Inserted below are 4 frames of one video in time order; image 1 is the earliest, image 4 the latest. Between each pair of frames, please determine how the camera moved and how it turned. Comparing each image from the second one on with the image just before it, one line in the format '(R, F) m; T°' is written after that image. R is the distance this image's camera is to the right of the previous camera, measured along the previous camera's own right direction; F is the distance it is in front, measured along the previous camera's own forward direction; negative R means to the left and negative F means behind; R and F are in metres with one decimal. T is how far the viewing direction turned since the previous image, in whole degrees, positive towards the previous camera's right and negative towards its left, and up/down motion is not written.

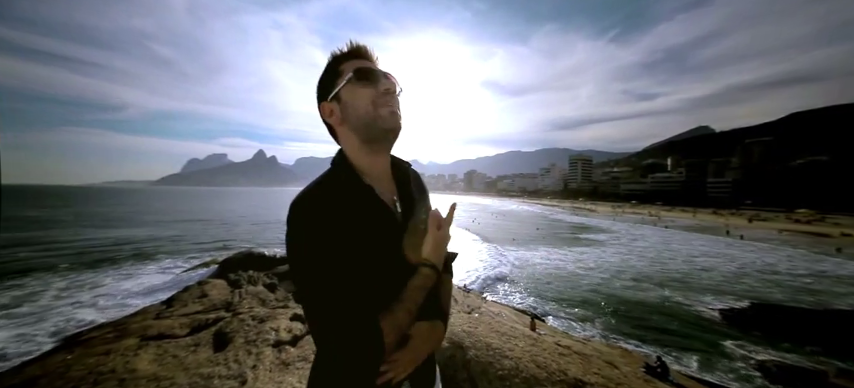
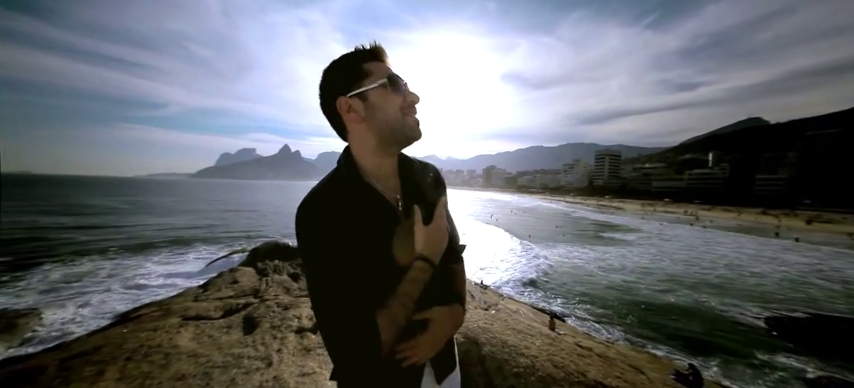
(+0.1, 0.0) m; -4°
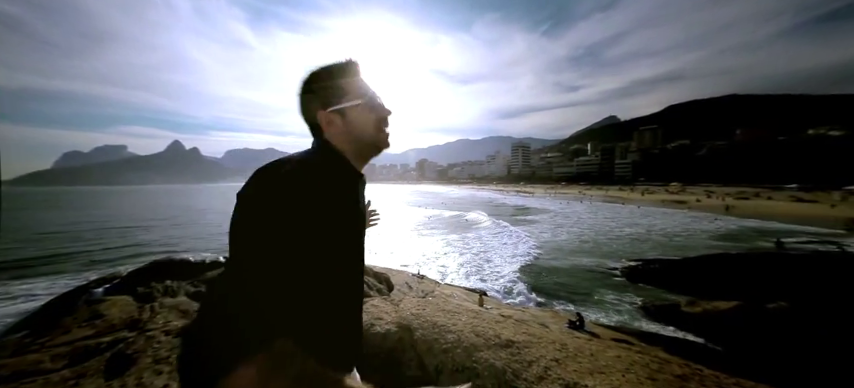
(+0.3, -0.4) m; +15°
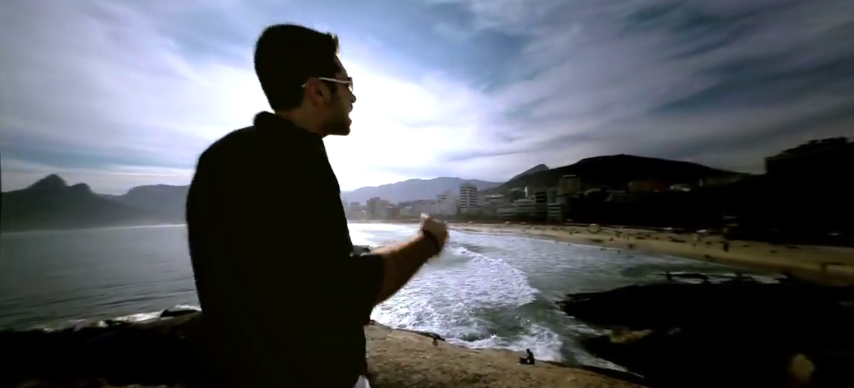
(-0.8, -0.8) m; +11°
